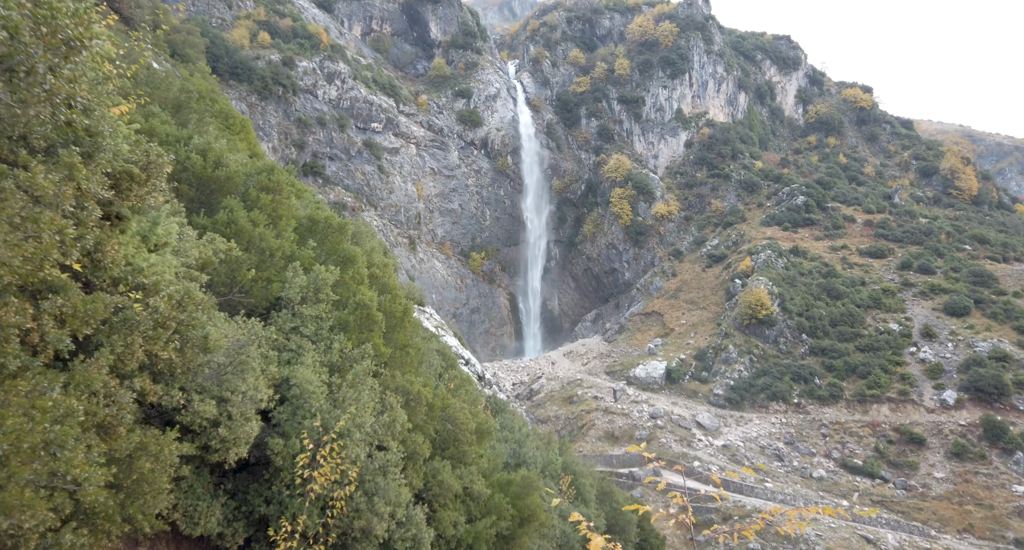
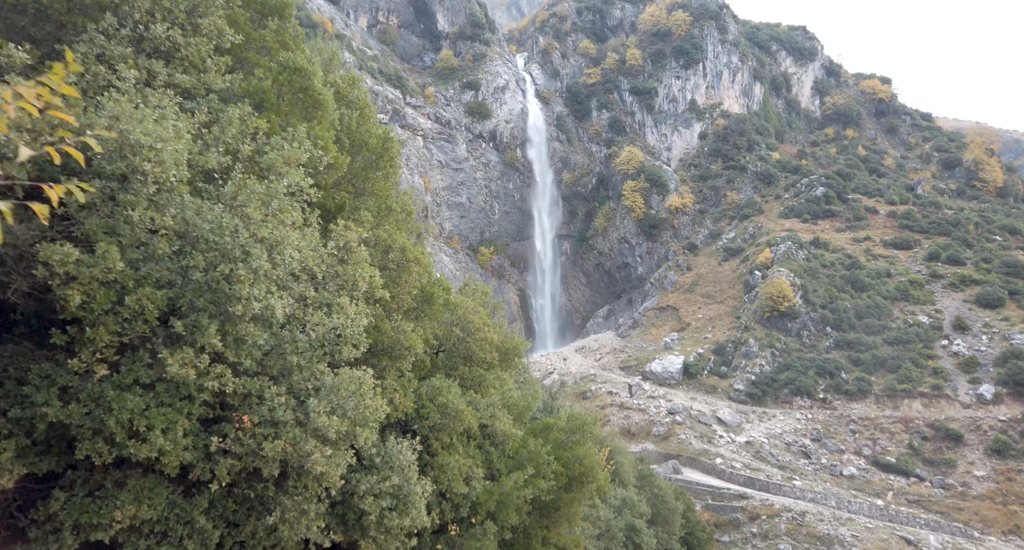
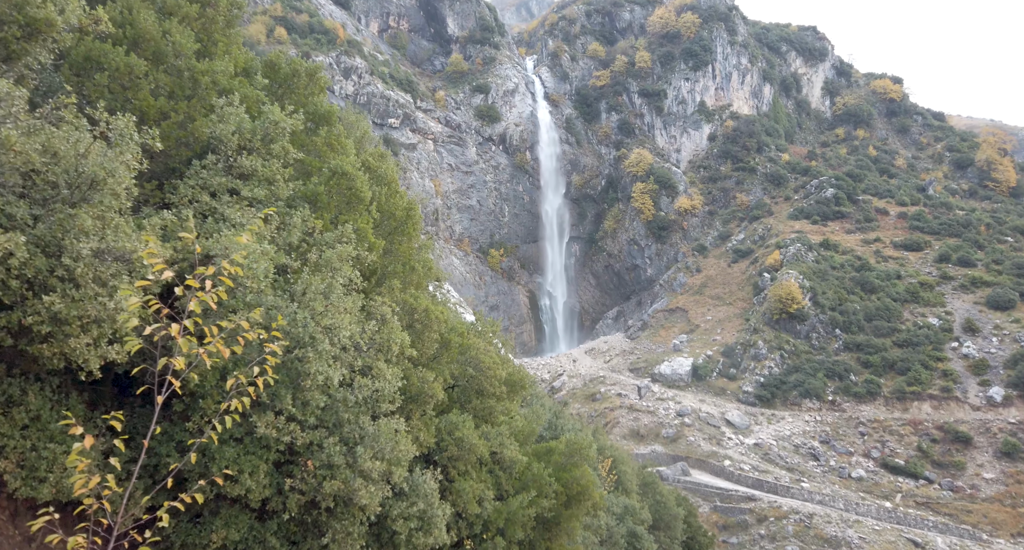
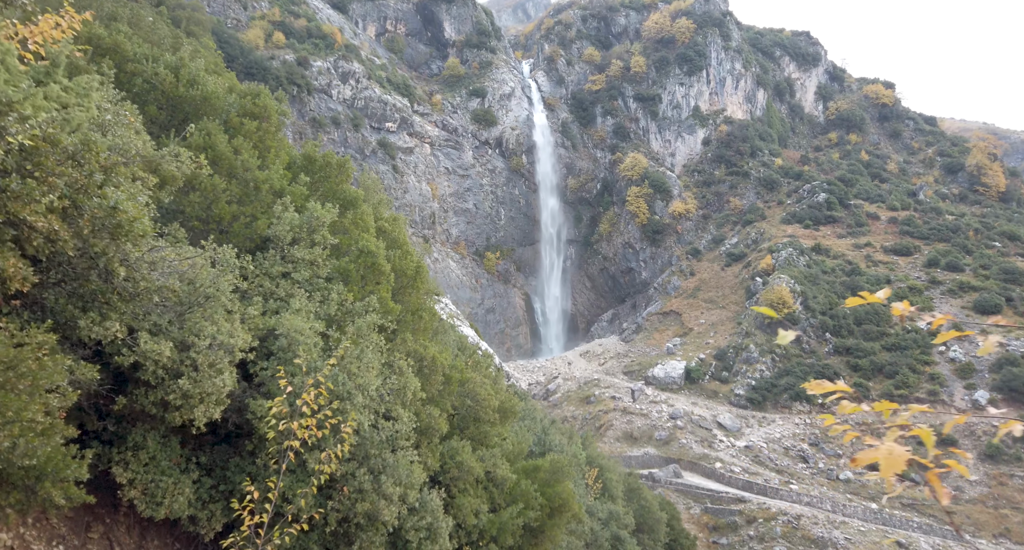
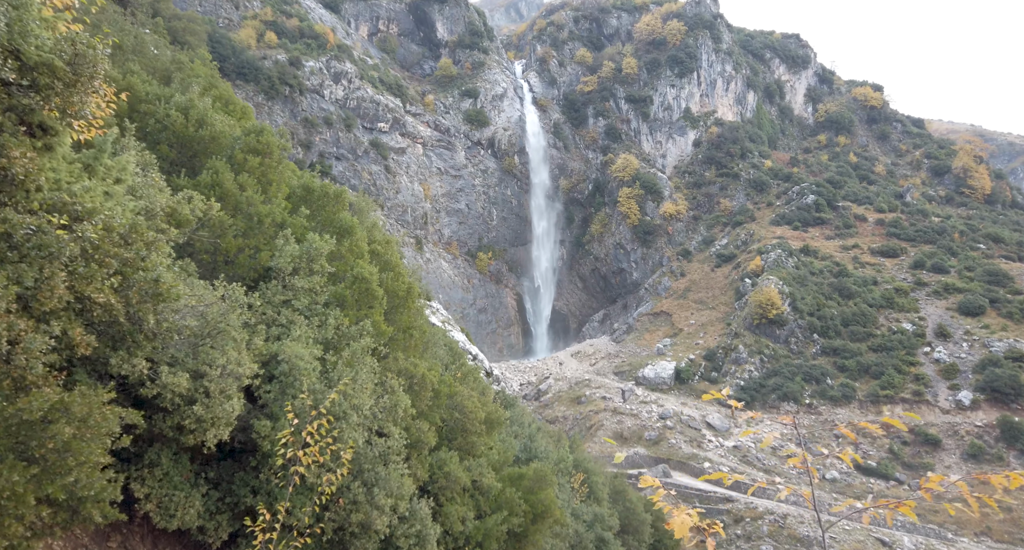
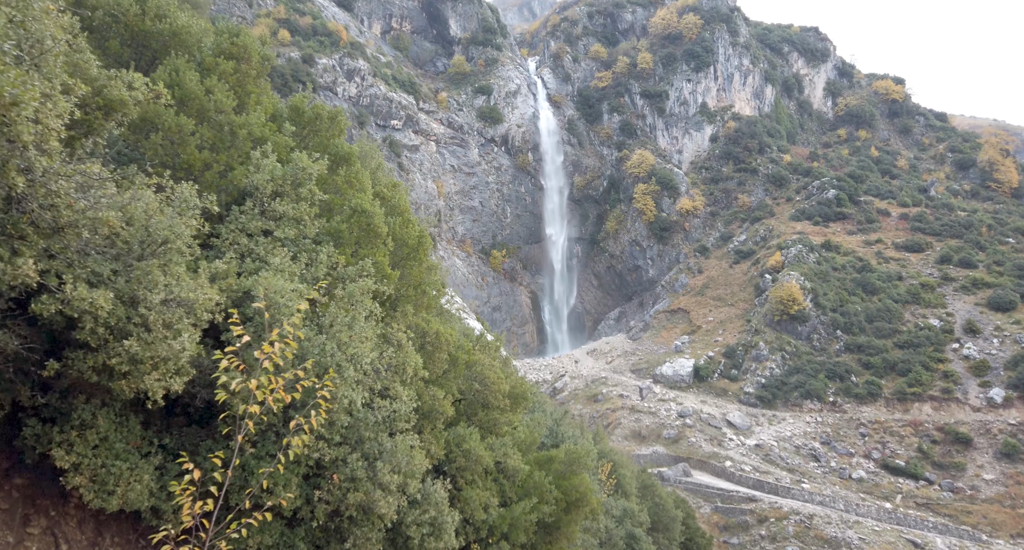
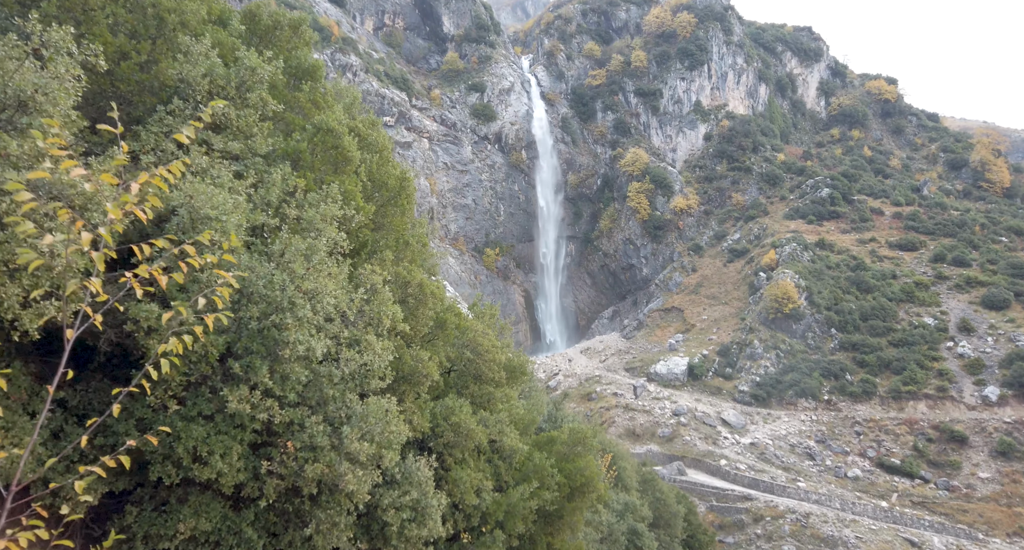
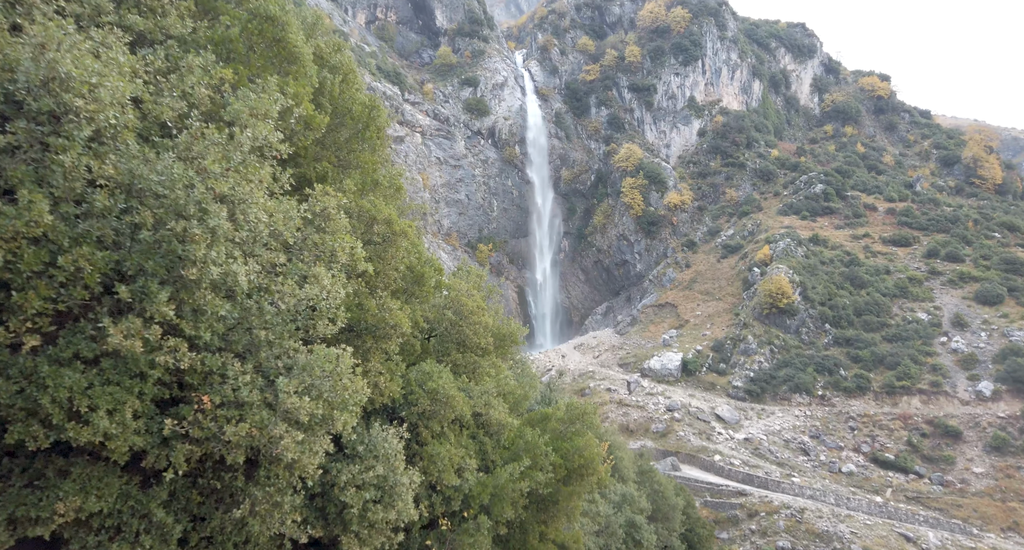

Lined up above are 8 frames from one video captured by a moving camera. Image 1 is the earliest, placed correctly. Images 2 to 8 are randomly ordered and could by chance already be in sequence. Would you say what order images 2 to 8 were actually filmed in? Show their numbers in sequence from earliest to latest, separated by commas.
5, 4, 6, 3, 7, 2, 8
